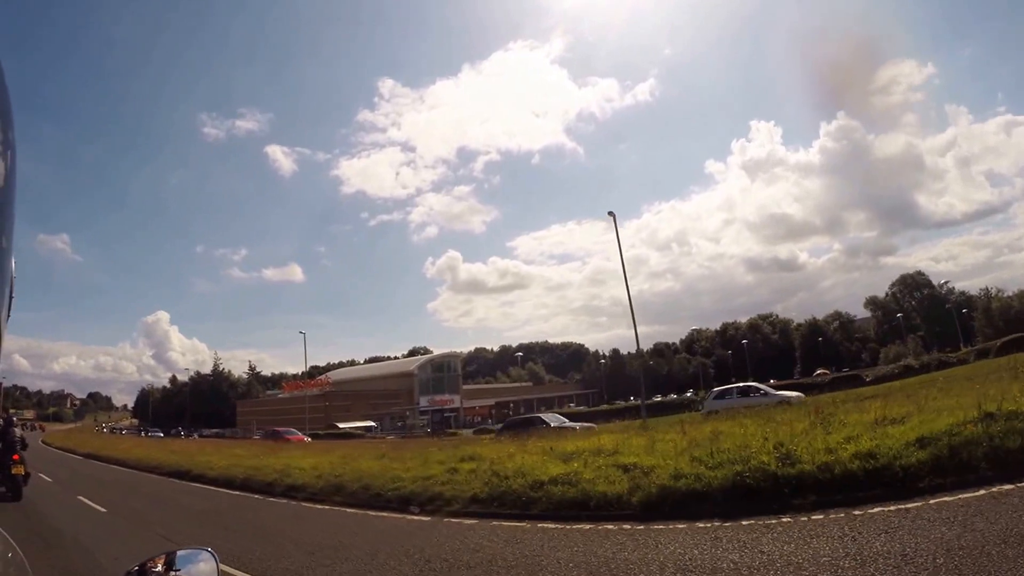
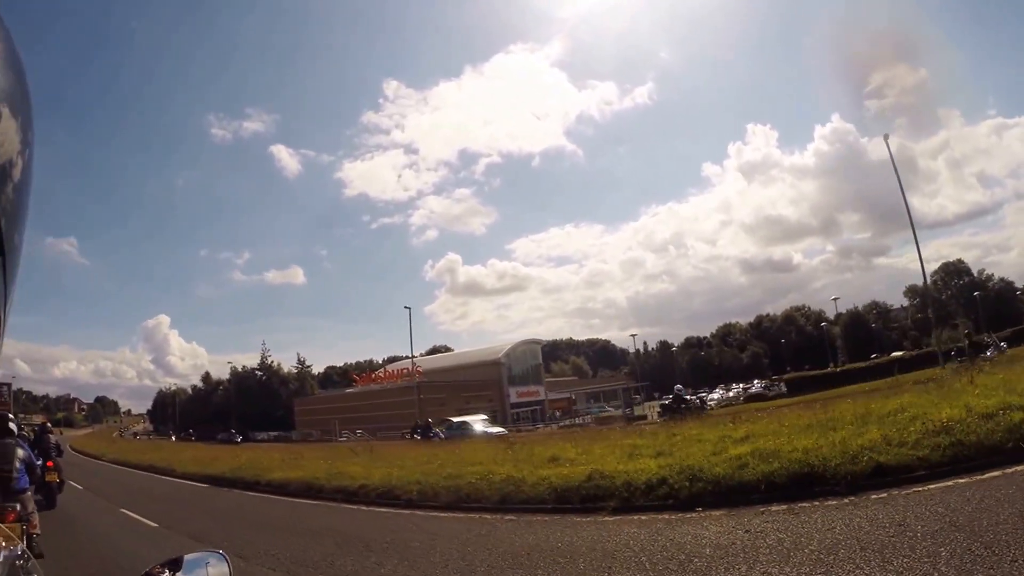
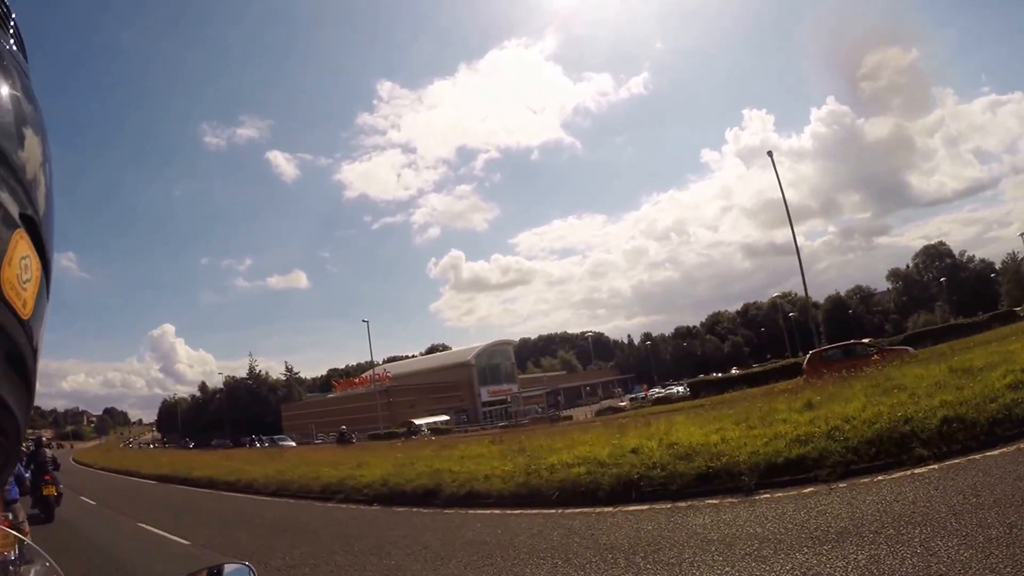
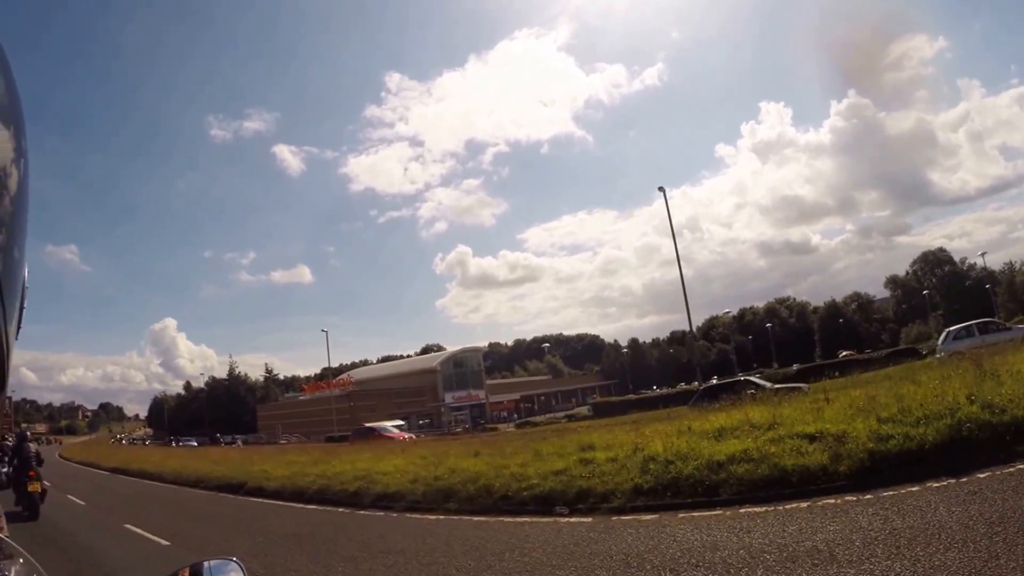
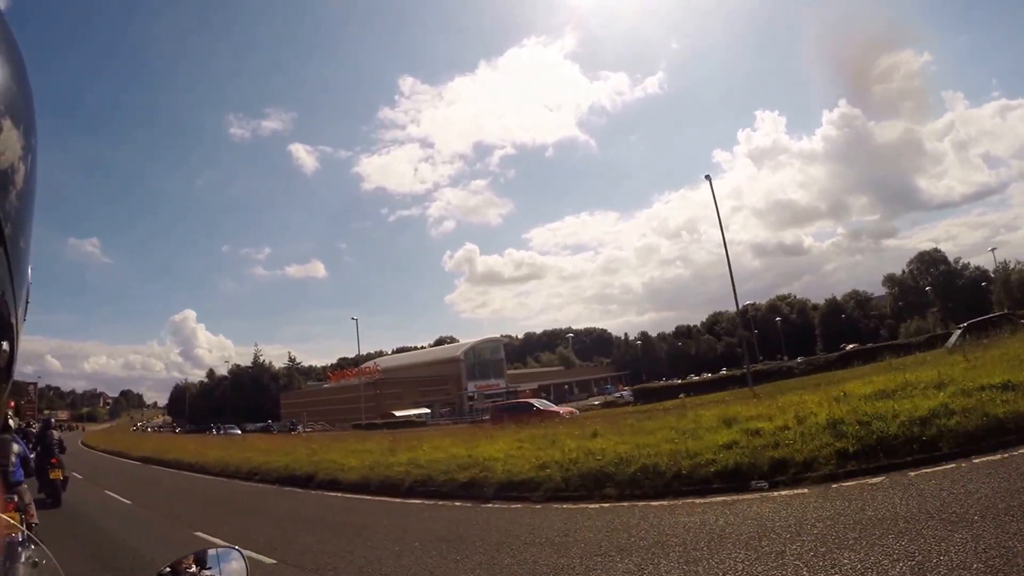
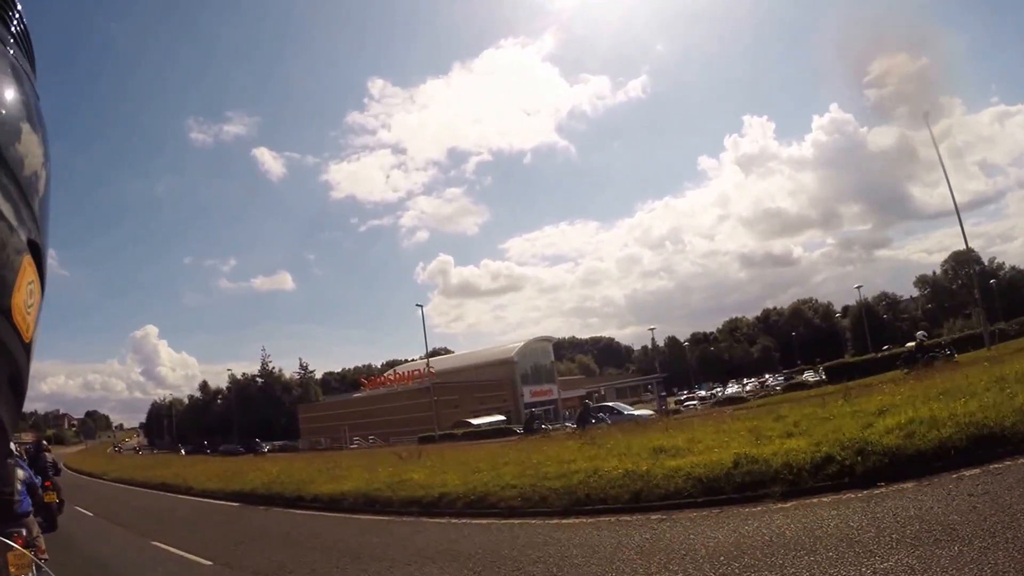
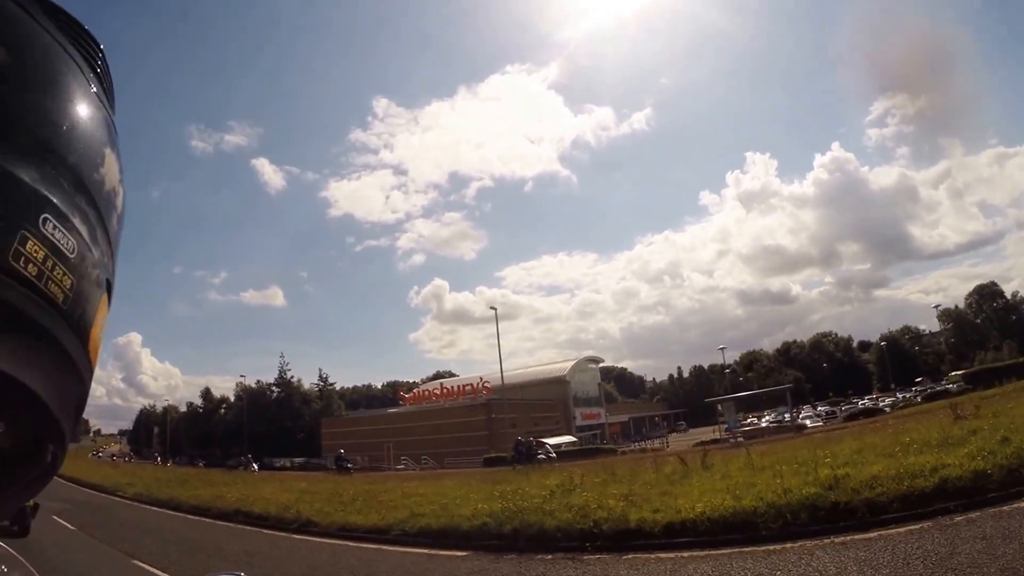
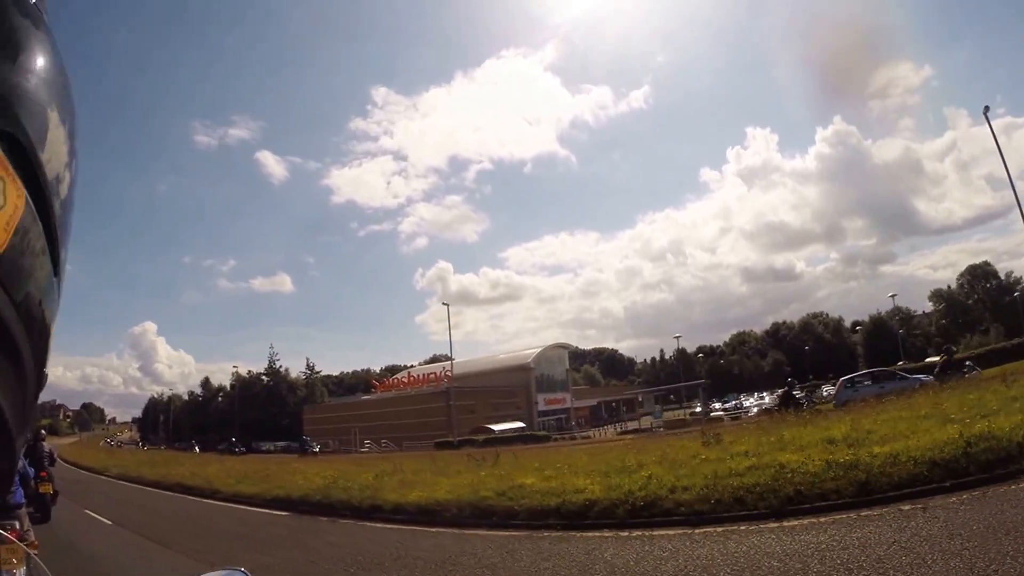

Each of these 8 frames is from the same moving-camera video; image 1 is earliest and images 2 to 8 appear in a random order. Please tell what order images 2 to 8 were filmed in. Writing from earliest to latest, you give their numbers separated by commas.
4, 5, 3, 2, 6, 8, 7
